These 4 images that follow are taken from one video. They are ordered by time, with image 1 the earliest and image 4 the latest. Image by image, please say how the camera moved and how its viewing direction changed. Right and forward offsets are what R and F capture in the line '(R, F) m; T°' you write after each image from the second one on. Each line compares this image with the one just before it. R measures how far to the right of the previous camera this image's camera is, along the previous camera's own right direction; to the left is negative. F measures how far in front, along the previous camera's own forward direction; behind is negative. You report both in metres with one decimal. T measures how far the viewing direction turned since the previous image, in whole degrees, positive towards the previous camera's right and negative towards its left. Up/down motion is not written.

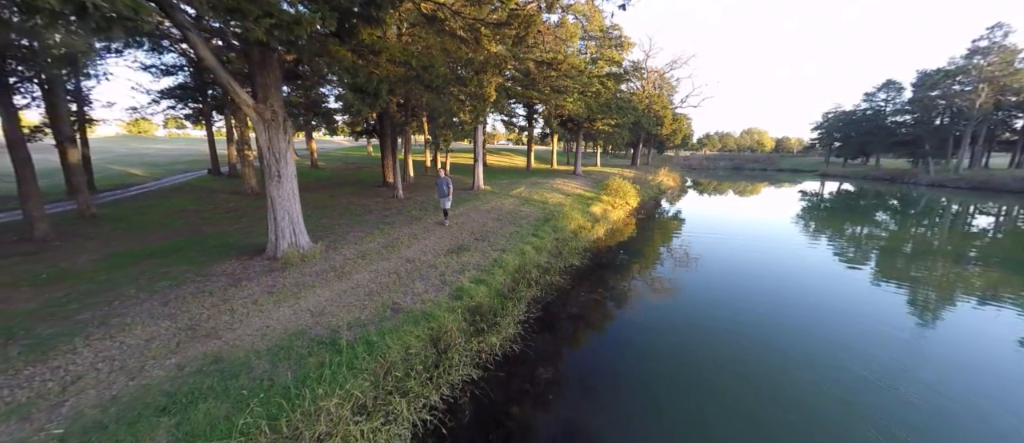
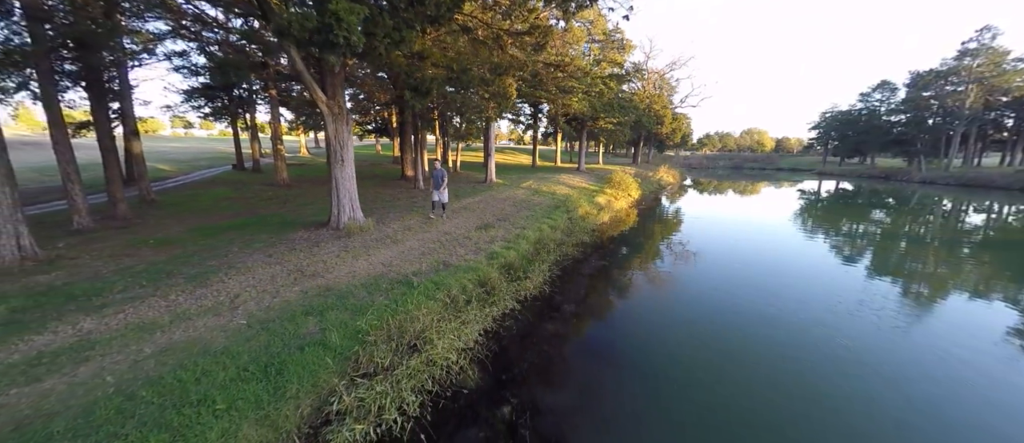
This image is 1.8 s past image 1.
(-0.6, -1.5) m; 0°
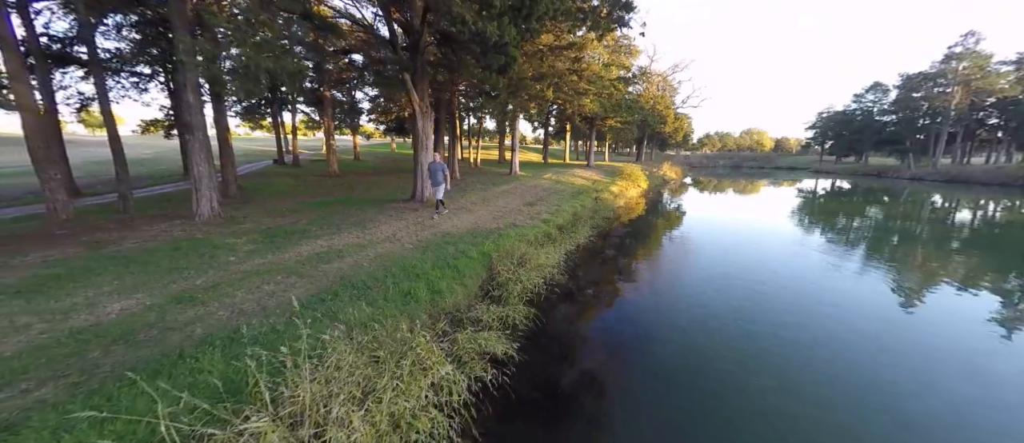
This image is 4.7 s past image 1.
(-1.6, -2.6) m; 0°
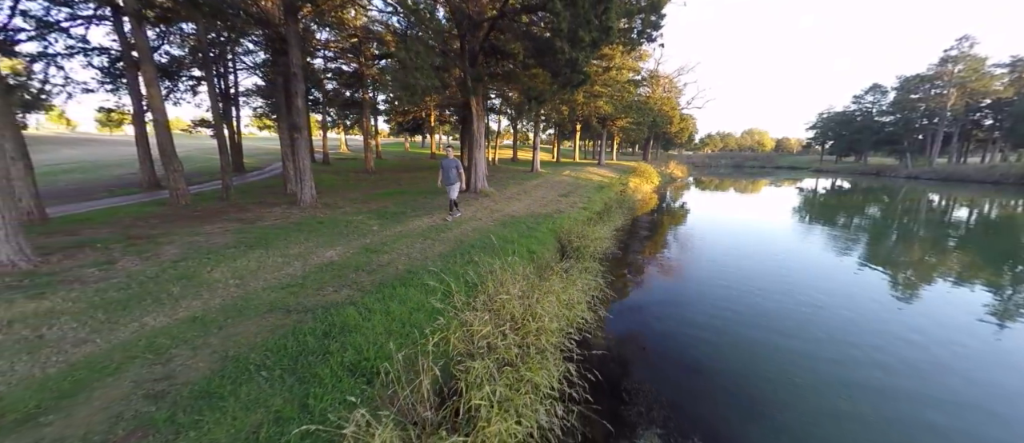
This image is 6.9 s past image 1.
(-1.7, -1.9) m; 0°
